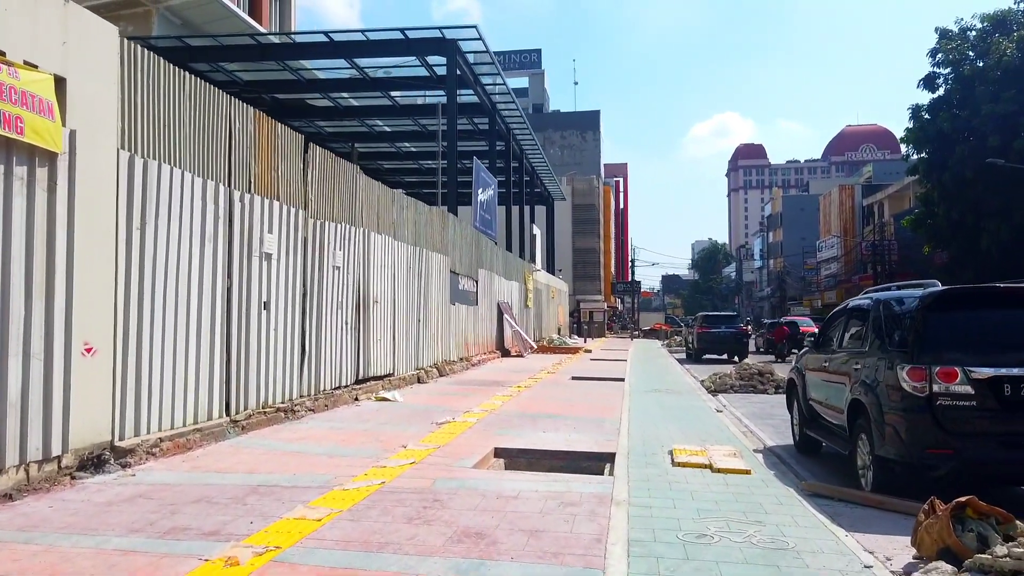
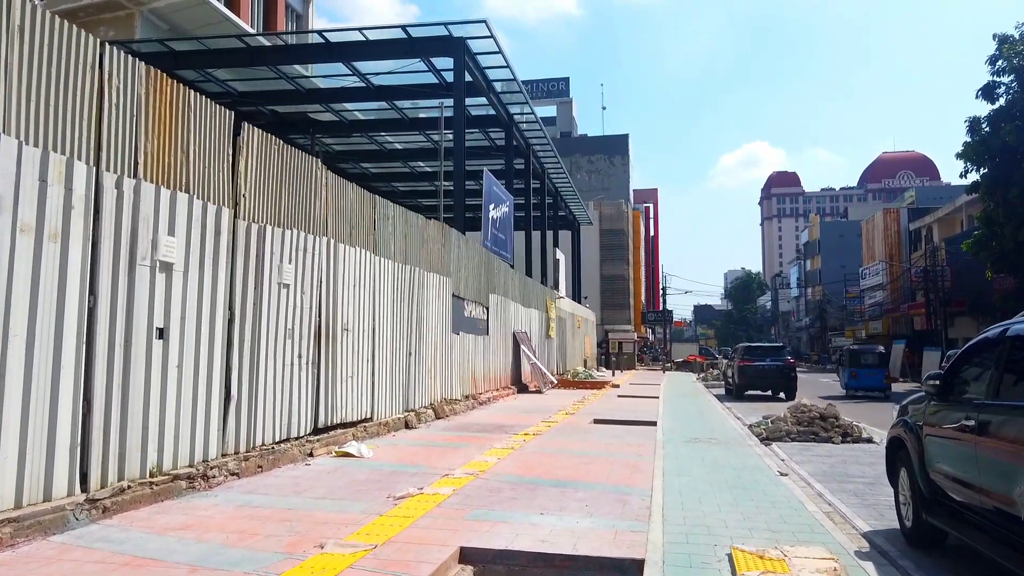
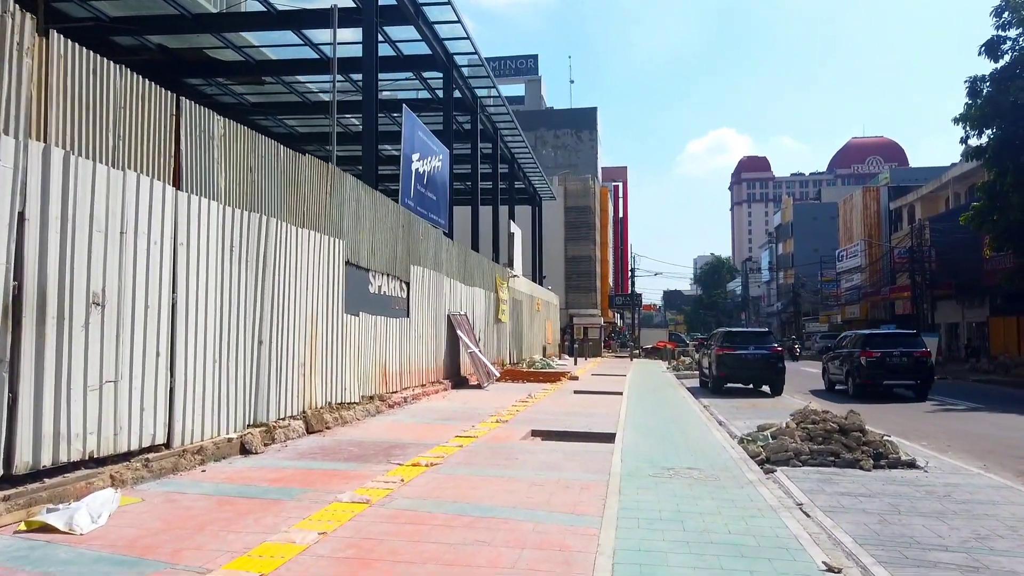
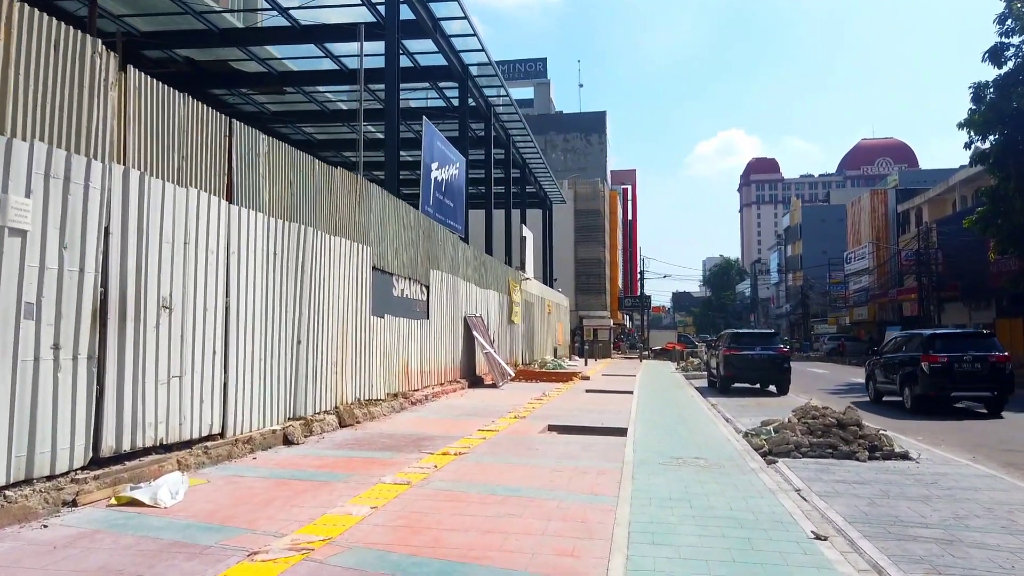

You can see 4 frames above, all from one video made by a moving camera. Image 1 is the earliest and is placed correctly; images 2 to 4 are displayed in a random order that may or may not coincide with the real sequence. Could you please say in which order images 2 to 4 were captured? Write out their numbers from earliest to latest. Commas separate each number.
2, 4, 3
